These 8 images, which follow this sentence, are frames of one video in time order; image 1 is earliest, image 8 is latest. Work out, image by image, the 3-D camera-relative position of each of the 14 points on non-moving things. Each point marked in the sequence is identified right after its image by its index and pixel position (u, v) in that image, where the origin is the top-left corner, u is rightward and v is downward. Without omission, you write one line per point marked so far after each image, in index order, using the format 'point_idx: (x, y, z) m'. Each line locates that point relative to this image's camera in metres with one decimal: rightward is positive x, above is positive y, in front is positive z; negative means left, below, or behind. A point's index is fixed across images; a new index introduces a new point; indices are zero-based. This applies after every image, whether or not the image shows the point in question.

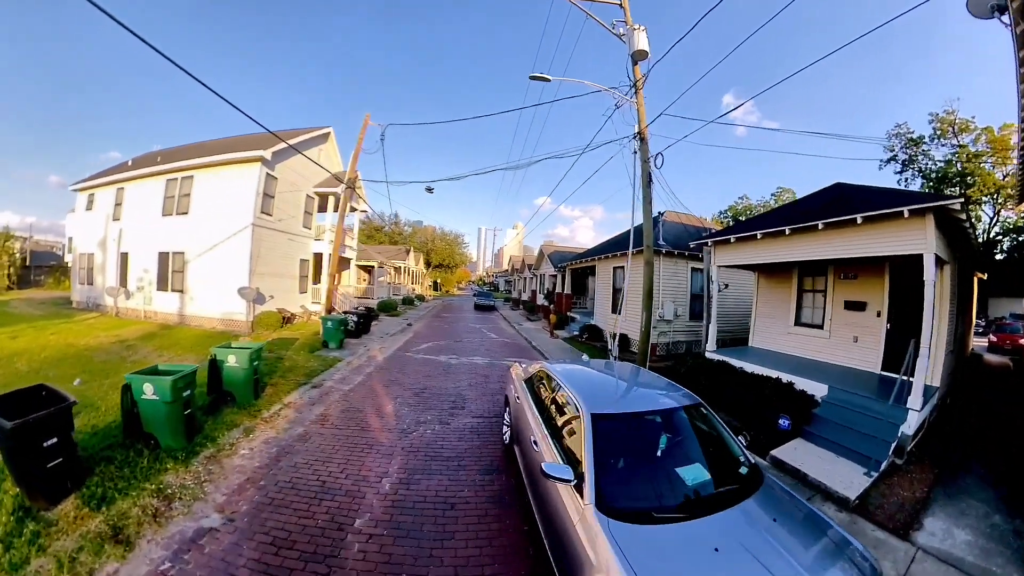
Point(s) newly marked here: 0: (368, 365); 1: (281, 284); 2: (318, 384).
0: (-2.1, -1.1, +8.0) m
1: (-4.9, 0.0, +12.0) m
2: (-2.4, -1.2, +6.8) m
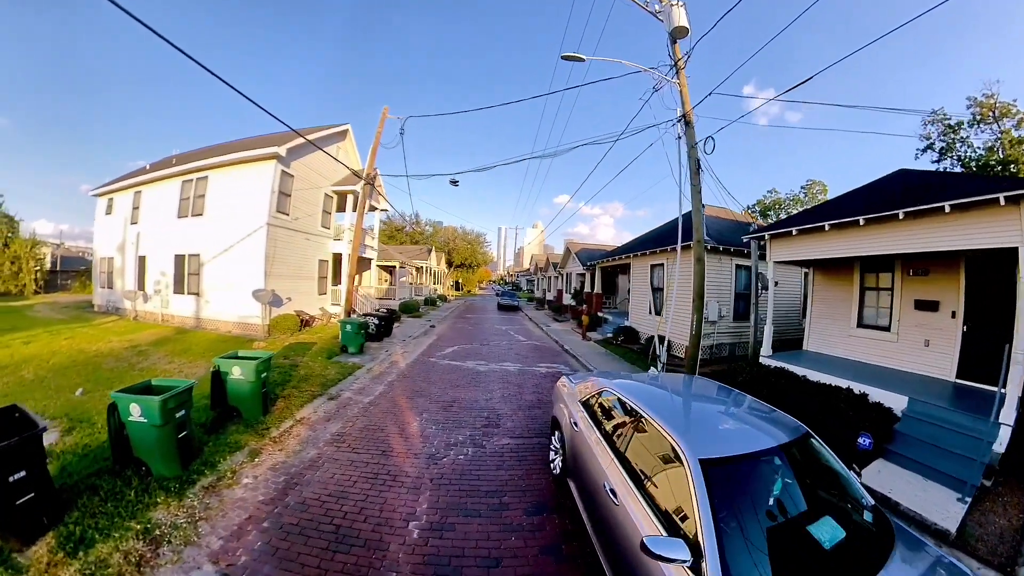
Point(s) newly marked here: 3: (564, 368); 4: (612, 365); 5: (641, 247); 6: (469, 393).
0: (-1.6, -1.1, +7.3) m
1: (-4.3, 0.0, +11.4) m
2: (-1.9, -1.2, +6.1) m
3: (+0.8, -1.3, +9.1) m
4: (+1.7, -1.3, +9.3) m
5: (+2.8, +0.9, +12.1) m
6: (-0.5, -1.2, +6.4) m
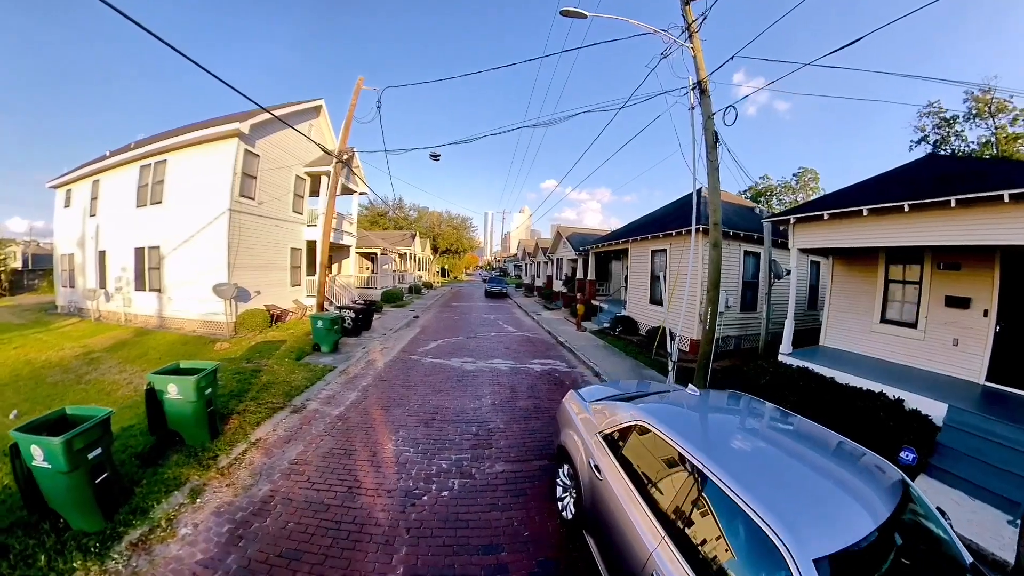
0: (-1.7, -1.0, +6.4) m
1: (-4.5, +0.2, +10.5) m
2: (-2.0, -1.1, +5.3) m
3: (+0.7, -1.1, +8.3) m
4: (+1.6, -1.1, +8.5) m
5: (+2.6, +1.2, +11.3) m
6: (-0.6, -1.1, +5.6) m
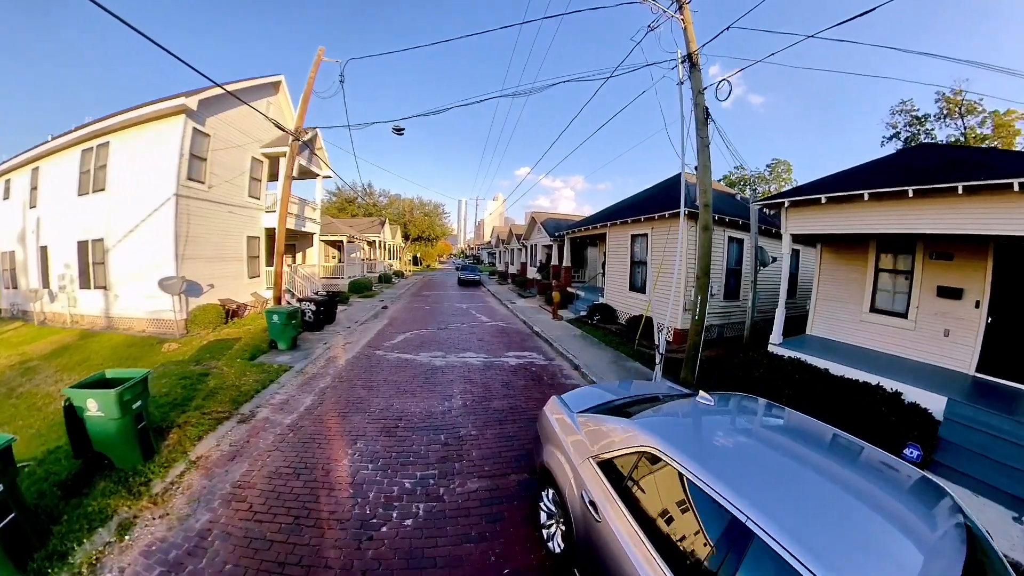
0: (-1.9, -0.9, +5.8) m
1: (-5.0, +0.3, +9.7) m
2: (-2.2, -1.1, +4.7) m
3: (+0.3, -1.0, +7.9) m
4: (+1.2, -0.9, +8.1) m
5: (+2.1, +1.4, +10.8) m
6: (-0.8, -1.0, +5.1) m
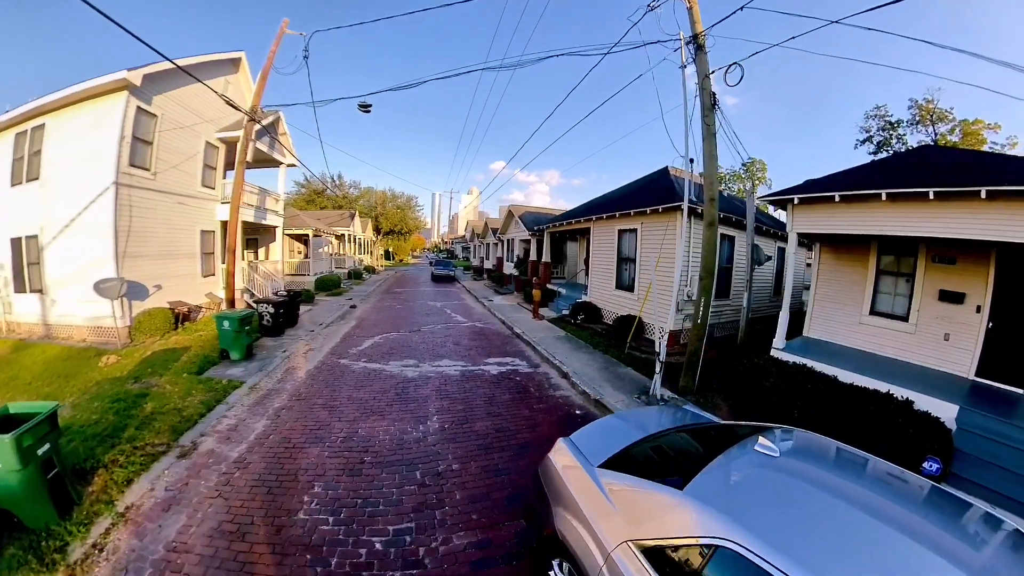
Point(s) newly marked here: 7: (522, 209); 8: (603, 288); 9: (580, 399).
0: (-2.1, -0.9, +5.1) m
1: (-5.3, +0.3, +8.8) m
2: (-2.3, -1.1, +3.9) m
3: (+0.1, -1.0, +7.2) m
4: (+1.0, -0.9, +7.5) m
5: (+1.7, +1.5, +10.3) m
6: (-0.9, -1.0, +4.4) m
7: (+0.4, +2.7, +19.5) m
8: (+1.7, 0.0, +10.5) m
9: (+0.8, -1.2, +6.0) m
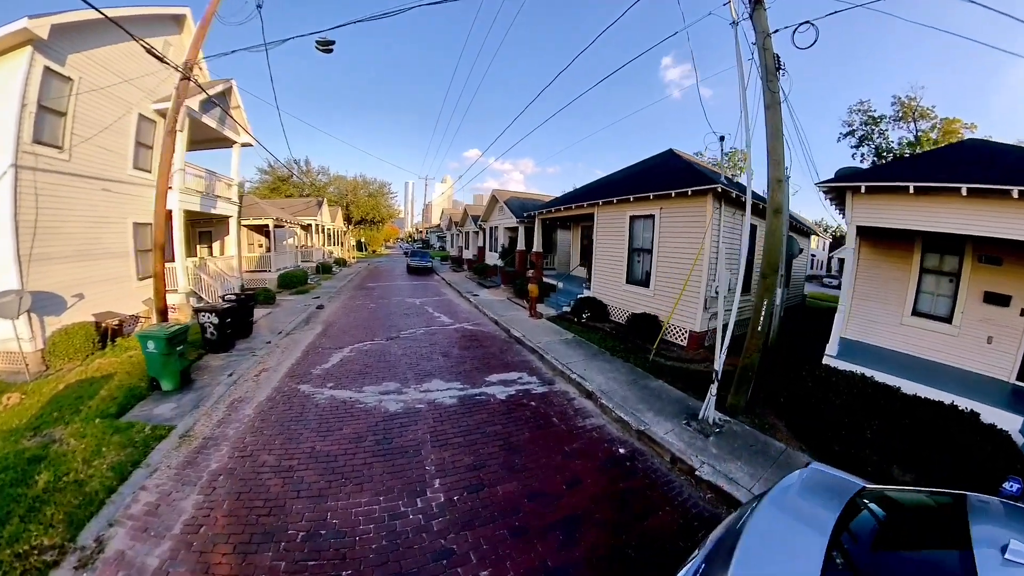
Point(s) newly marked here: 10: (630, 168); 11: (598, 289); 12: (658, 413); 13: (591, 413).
0: (-1.9, -1.0, +3.8) m
1: (-5.3, +0.3, +7.3) m
2: (-2.0, -1.2, +2.6) m
3: (+0.2, -1.0, +6.0) m
4: (+1.0, -0.9, +6.3) m
5: (+1.6, +1.6, +9.0) m
6: (-0.7, -1.1, +3.1) m
7: (-0.2, +3.0, +18.2) m
8: (+1.6, +0.1, +9.3) m
9: (+0.9, -1.2, +4.8) m
10: (+2.5, +2.5, +11.7) m
11: (+1.5, 0.0, +9.6) m
12: (+1.4, -1.1, +5.2) m
13: (+0.7, -1.1, +5.1) m
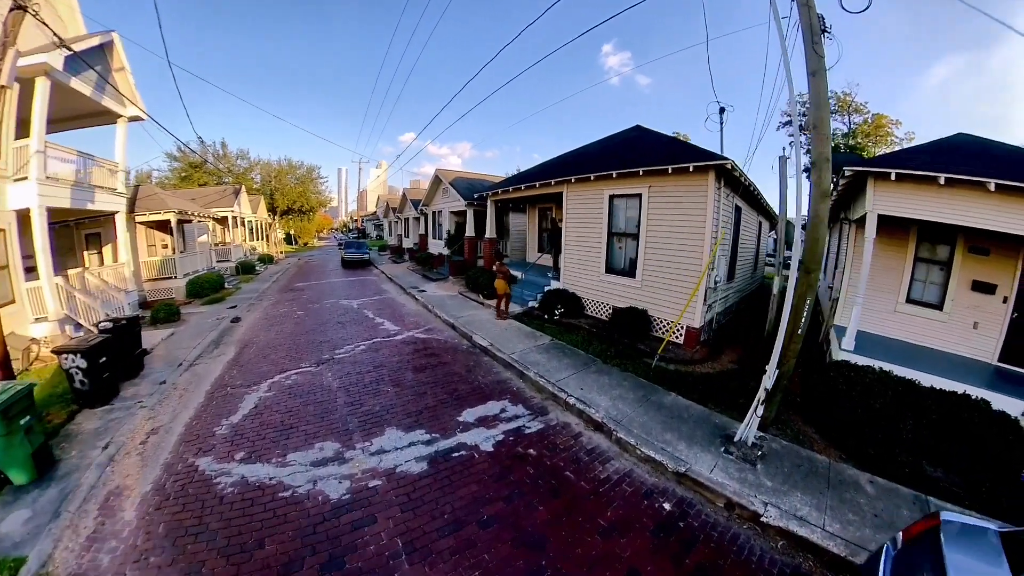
0: (-1.8, -1.2, +2.4) m
1: (-5.6, 0.0, +5.5) m
2: (-1.8, -1.4, +1.2) m
3: (+0.1, -1.0, +4.8) m
4: (+0.9, -0.9, +5.2) m
5: (+1.0, +1.7, +7.9) m
6: (-0.5, -1.3, +1.9) m
7: (-1.9, +3.3, +16.8) m
8: (+1.1, +0.2, +8.2) m
9: (+0.9, -1.2, +3.8) m
10: (+1.5, +2.7, +10.6) m
11: (+0.9, +0.1, +8.5) m
12: (+1.3, -1.1, +4.2) m
13: (+0.7, -1.2, +4.0) m
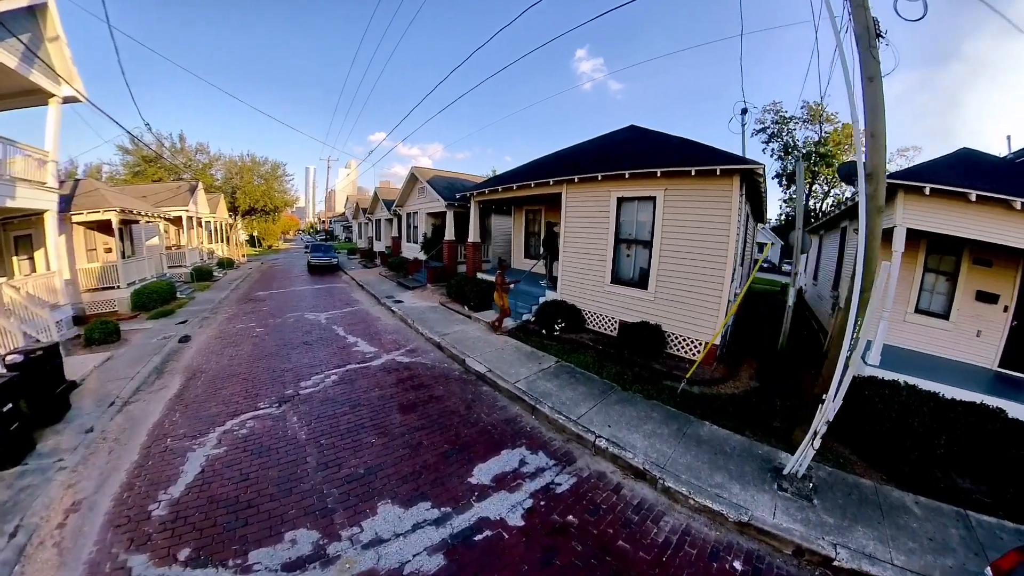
0: (-1.5, -1.3, +1.5) m
1: (-5.5, -0.1, +4.4) m
2: (-1.4, -1.6, +0.3) m
3: (+0.2, -1.1, +4.1) m
4: (+1.0, -1.0, +4.5) m
5: (+1.0, +1.5, +7.2) m
6: (-0.2, -1.4, +1.1) m
7: (-2.4, +3.1, +15.9) m
8: (+1.0, +0.1, +7.5) m
9: (+1.1, -1.3, +3.1) m
10: (+1.3, +2.6, +10.0) m
11: (+0.8, -0.1, +7.8) m
12: (+1.5, -1.3, +3.5) m
13: (+0.8, -1.3, +3.2) m
